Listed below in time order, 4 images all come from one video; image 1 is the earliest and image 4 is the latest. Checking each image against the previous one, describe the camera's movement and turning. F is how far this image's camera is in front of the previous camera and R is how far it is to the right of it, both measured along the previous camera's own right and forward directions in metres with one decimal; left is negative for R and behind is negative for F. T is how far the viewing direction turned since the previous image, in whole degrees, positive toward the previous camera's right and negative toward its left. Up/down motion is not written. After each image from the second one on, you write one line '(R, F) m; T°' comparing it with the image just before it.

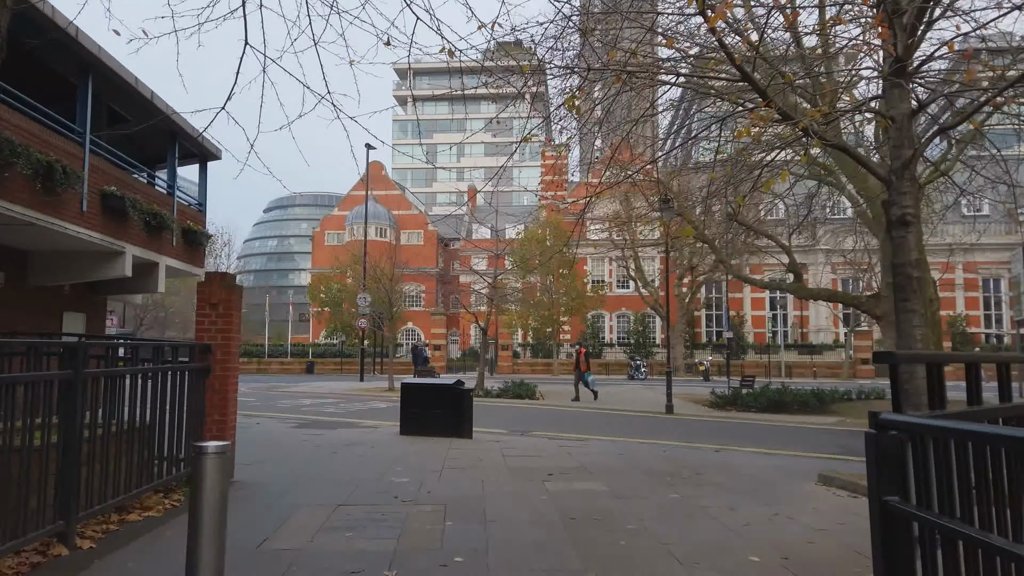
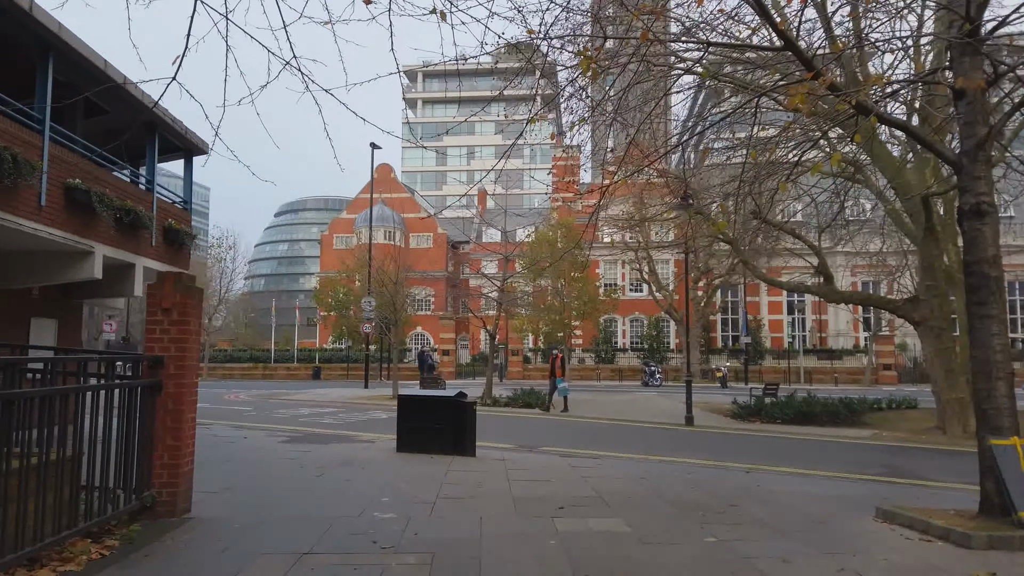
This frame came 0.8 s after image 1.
(+0.1, +1.0) m; -1°
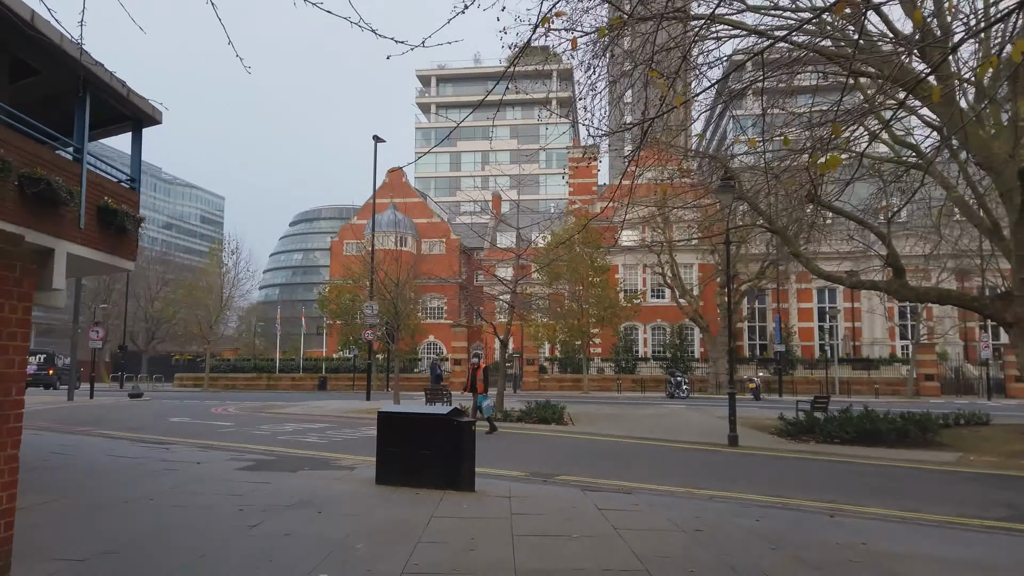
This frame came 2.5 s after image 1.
(+0.1, +2.1) m; -1°
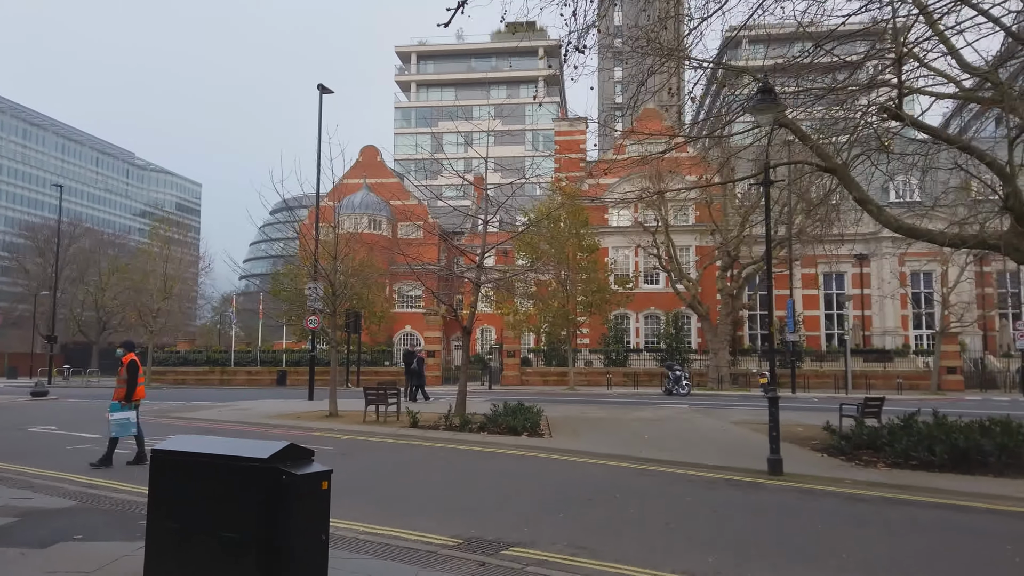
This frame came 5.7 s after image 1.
(+0.5, +3.9) m; +1°
